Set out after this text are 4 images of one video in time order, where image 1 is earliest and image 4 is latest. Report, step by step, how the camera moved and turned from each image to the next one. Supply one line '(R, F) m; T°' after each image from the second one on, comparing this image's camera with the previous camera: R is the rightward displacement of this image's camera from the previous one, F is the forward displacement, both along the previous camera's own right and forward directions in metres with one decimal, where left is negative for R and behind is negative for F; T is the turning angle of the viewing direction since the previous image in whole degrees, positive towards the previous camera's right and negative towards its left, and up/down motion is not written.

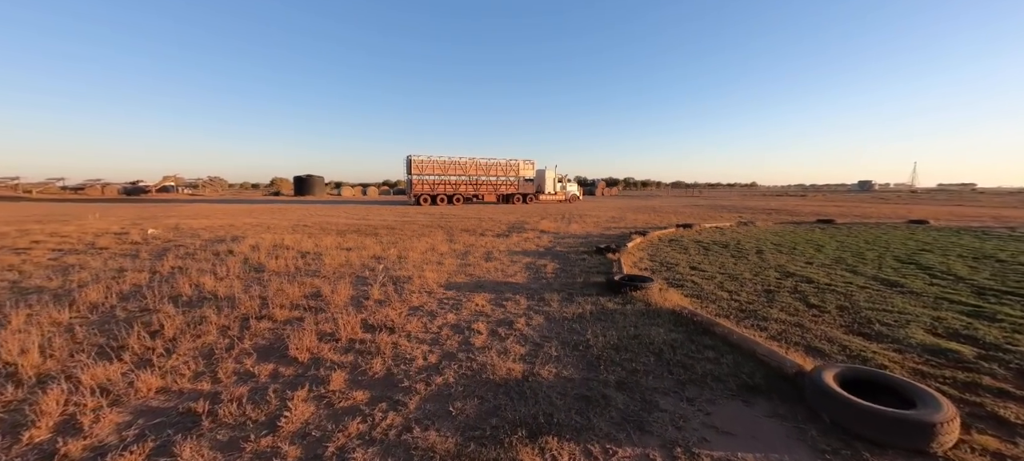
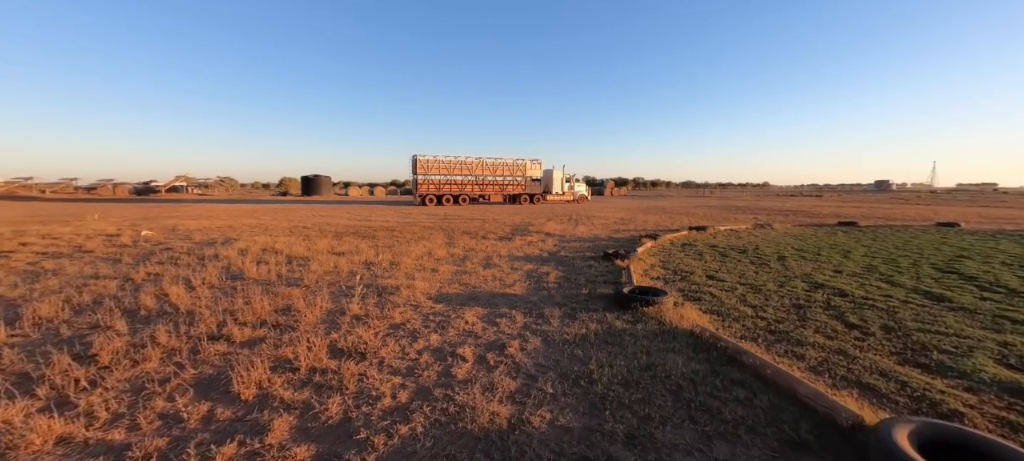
(+0.2, +0.6) m; -1°
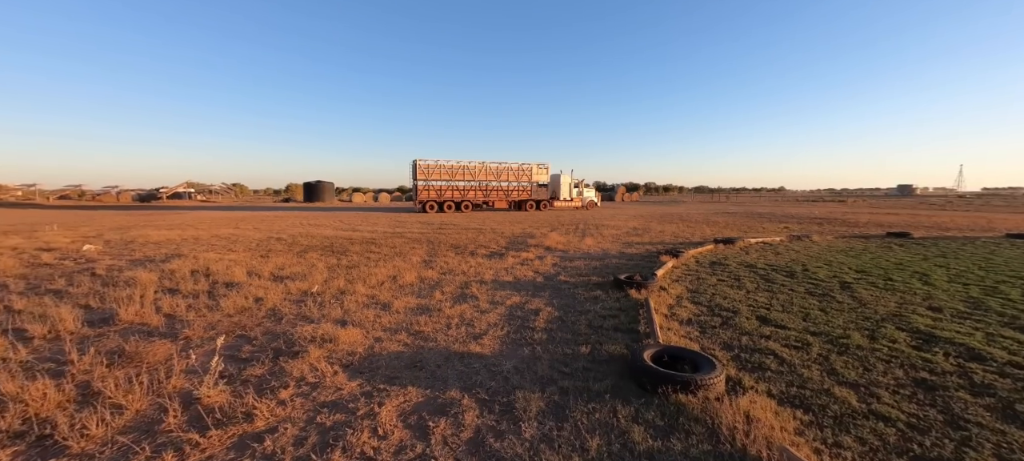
(+0.5, +1.9) m; -2°
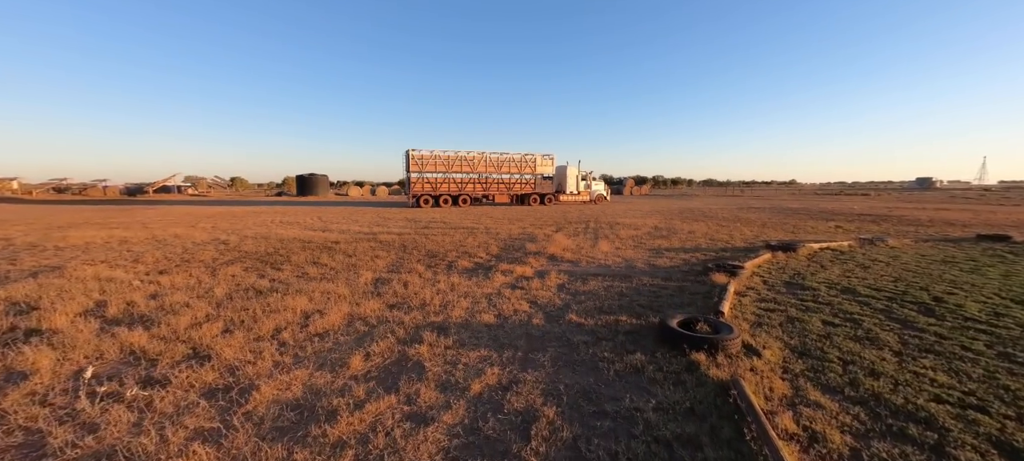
(+0.3, +2.7) m; -1°
